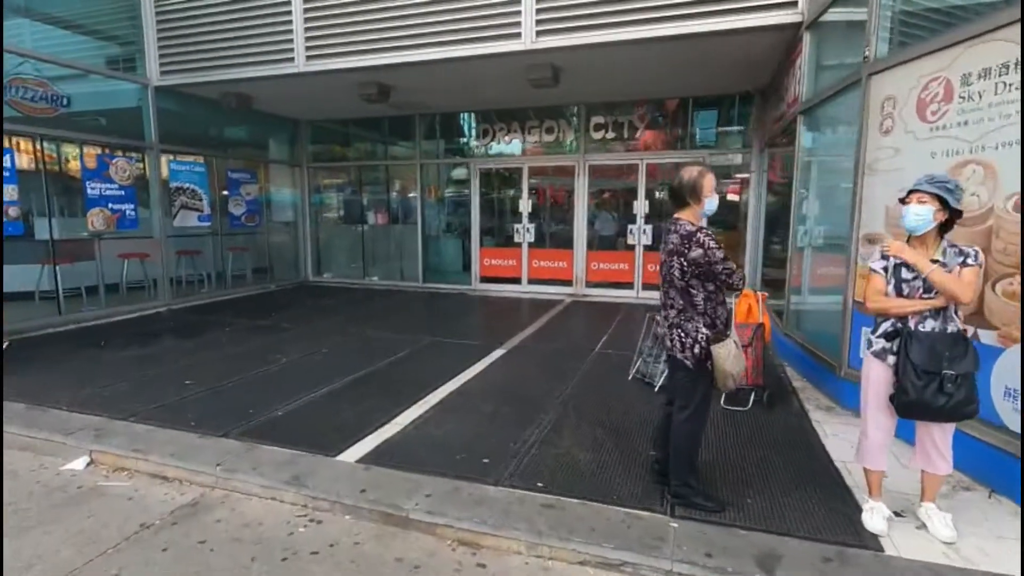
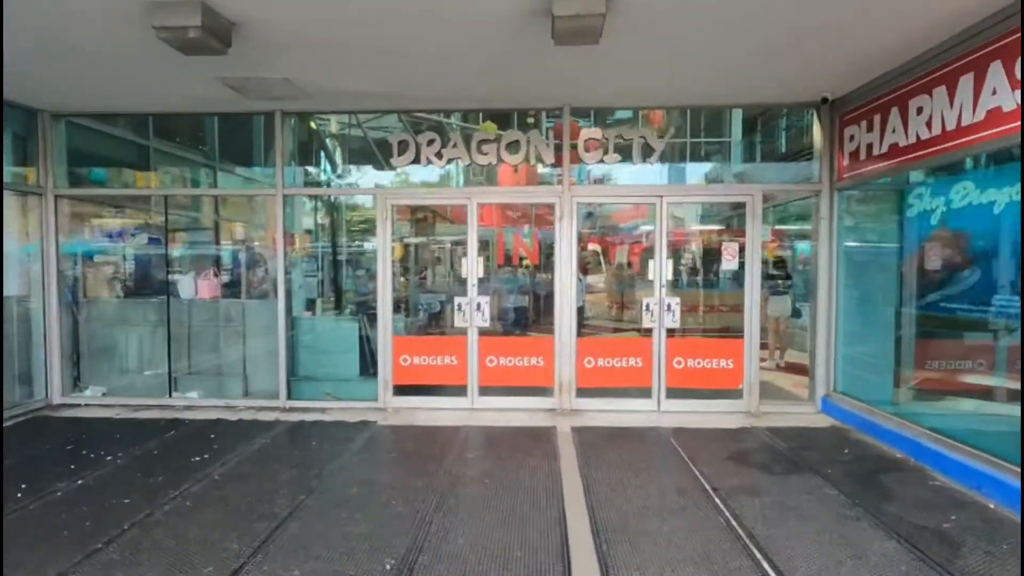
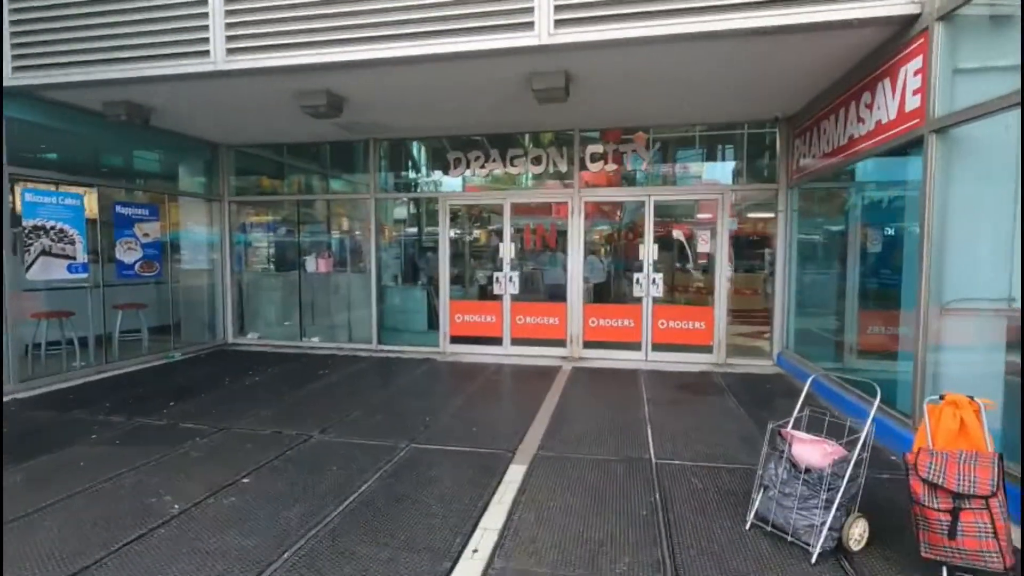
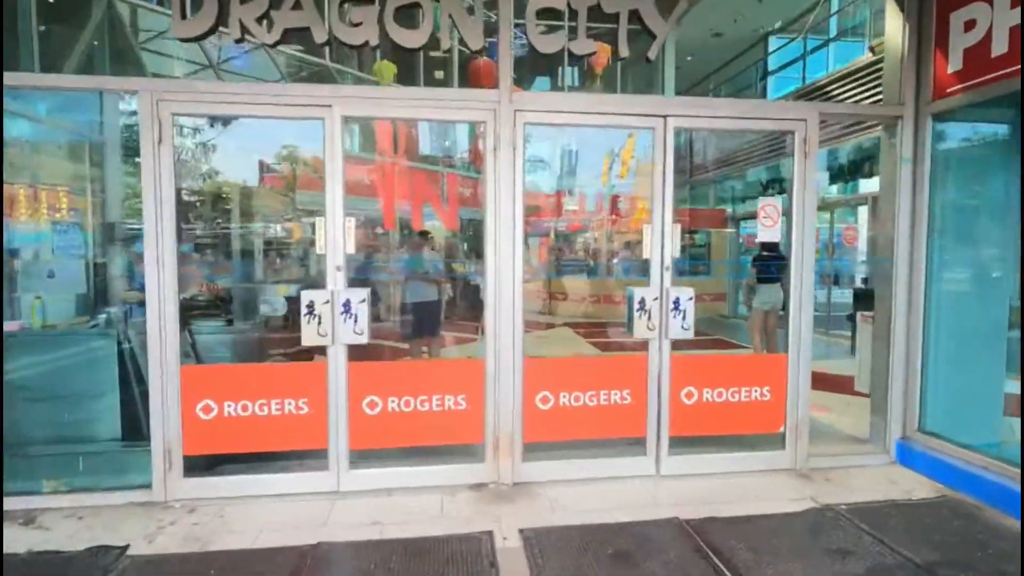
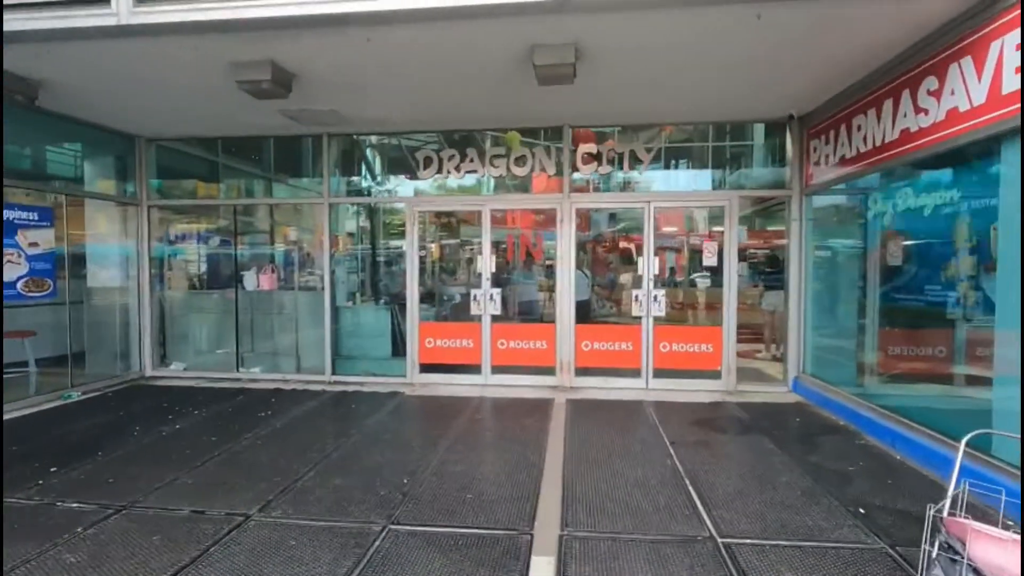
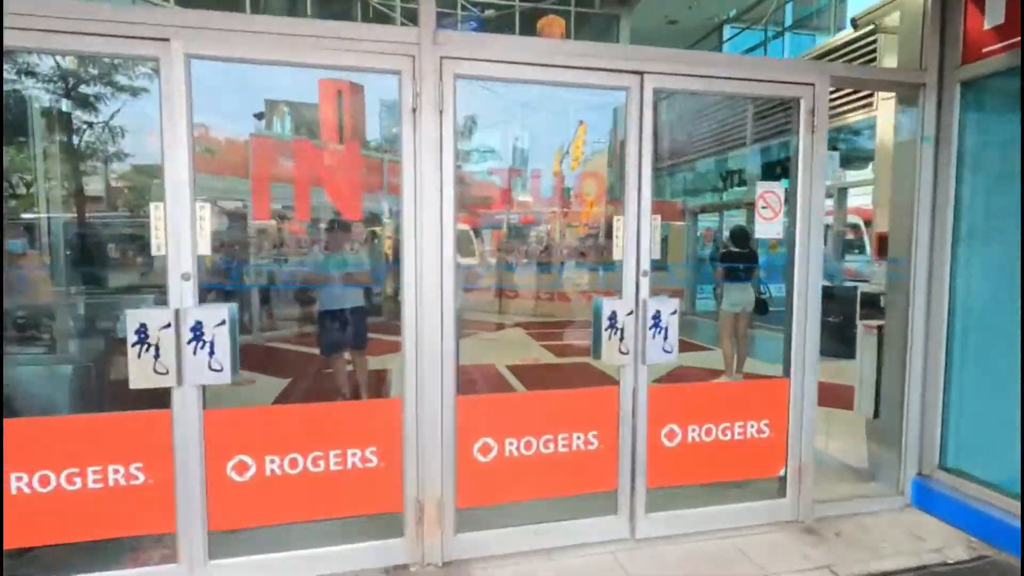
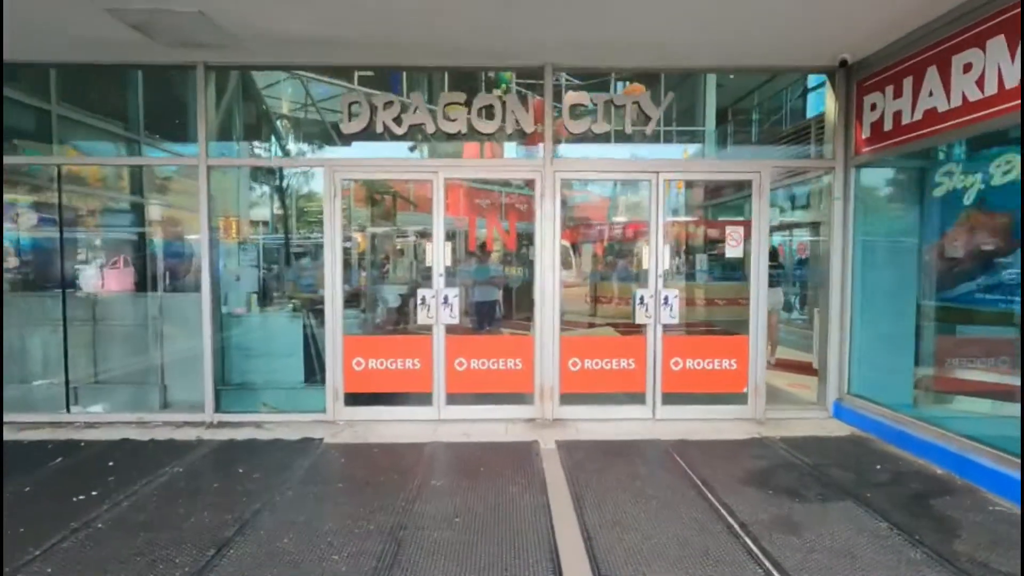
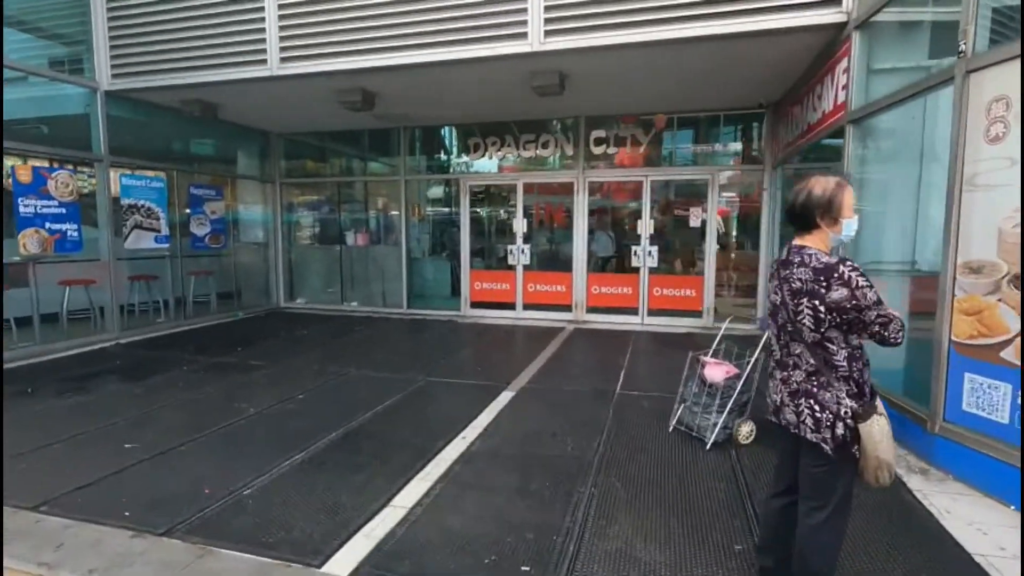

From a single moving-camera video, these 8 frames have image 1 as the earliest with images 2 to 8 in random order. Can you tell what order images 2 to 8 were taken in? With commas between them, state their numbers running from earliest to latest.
8, 3, 5, 2, 7, 4, 6
